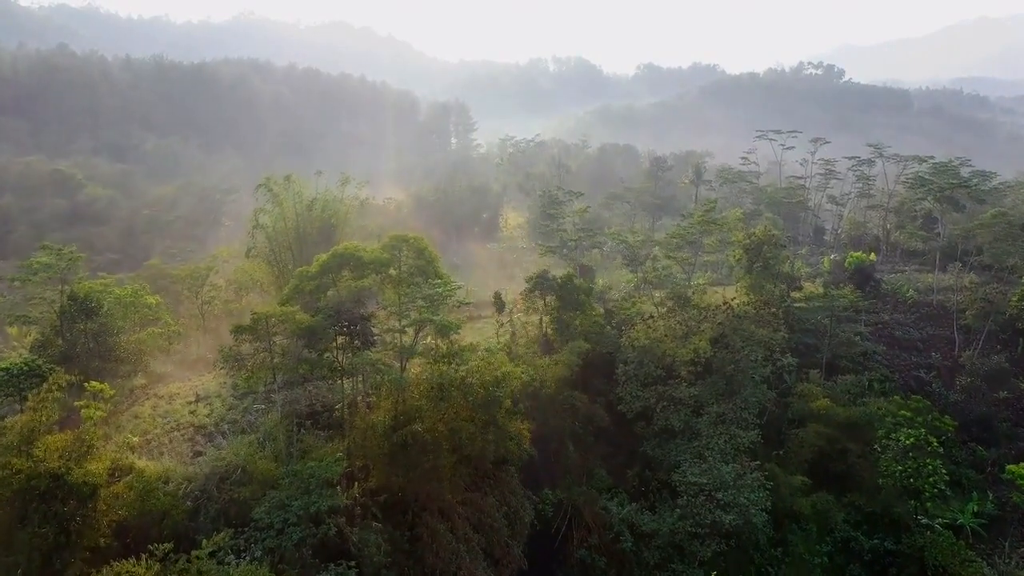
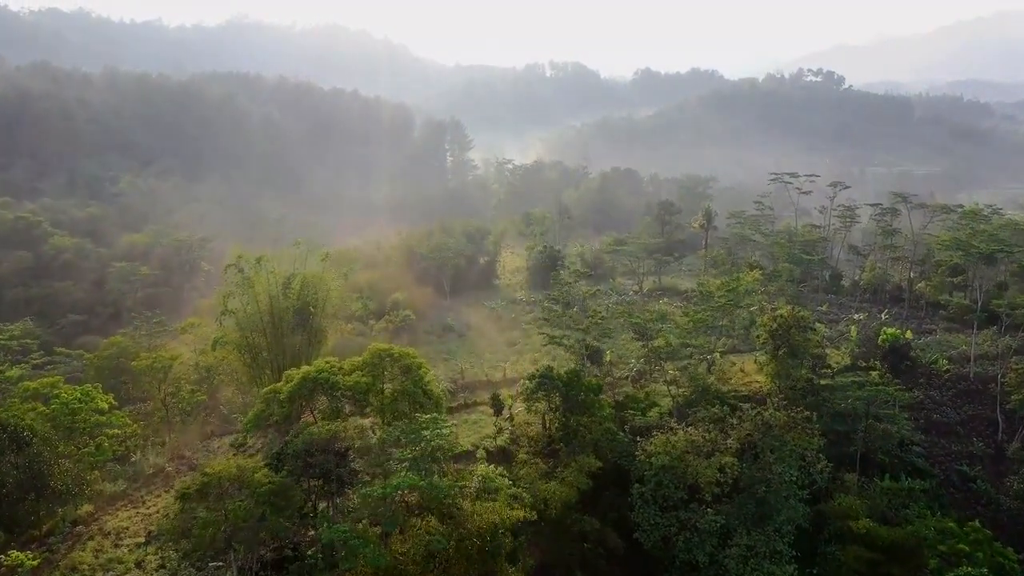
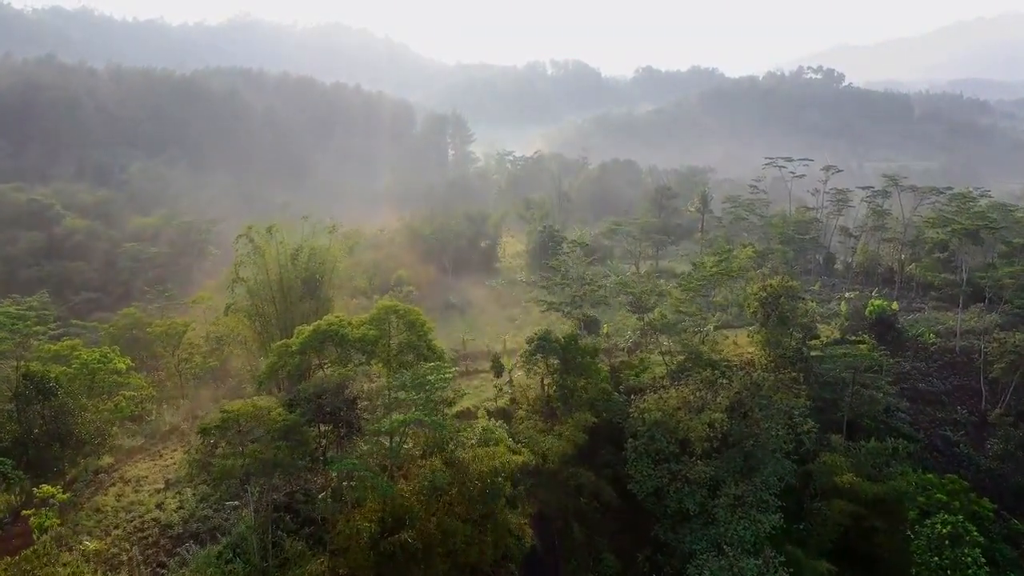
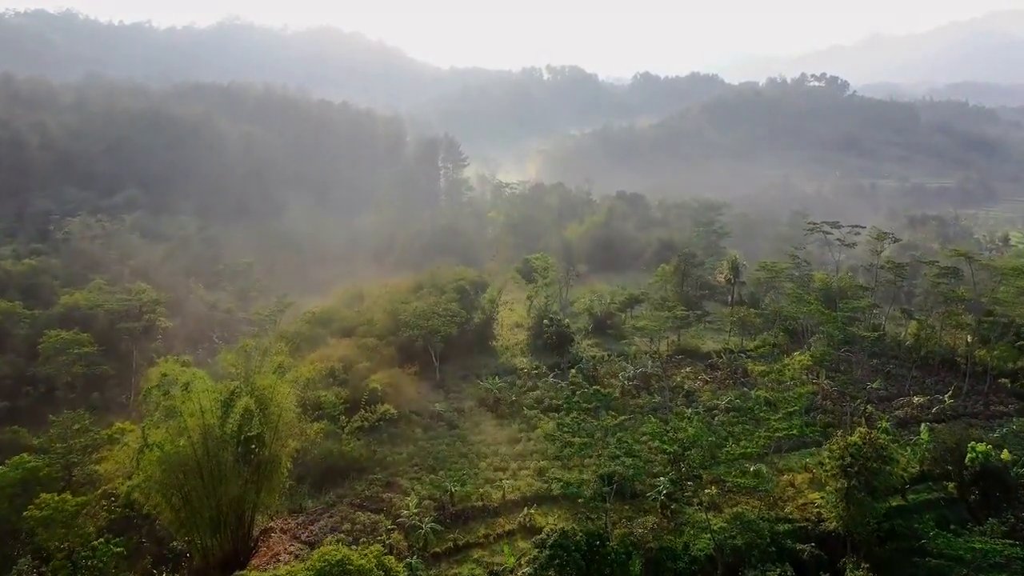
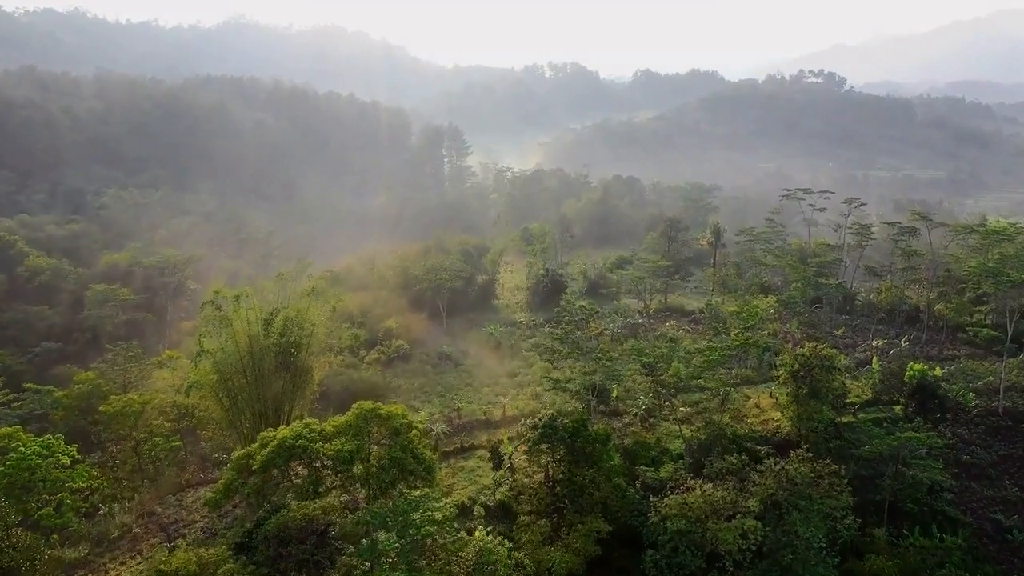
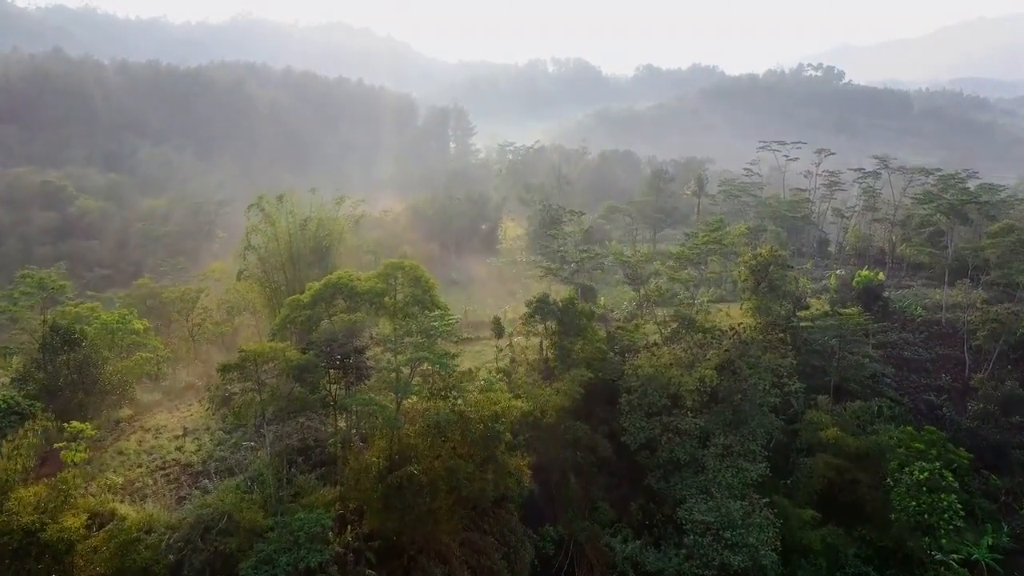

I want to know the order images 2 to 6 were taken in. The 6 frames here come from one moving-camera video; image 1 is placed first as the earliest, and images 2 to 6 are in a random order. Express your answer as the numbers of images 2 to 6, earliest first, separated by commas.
6, 3, 2, 5, 4
